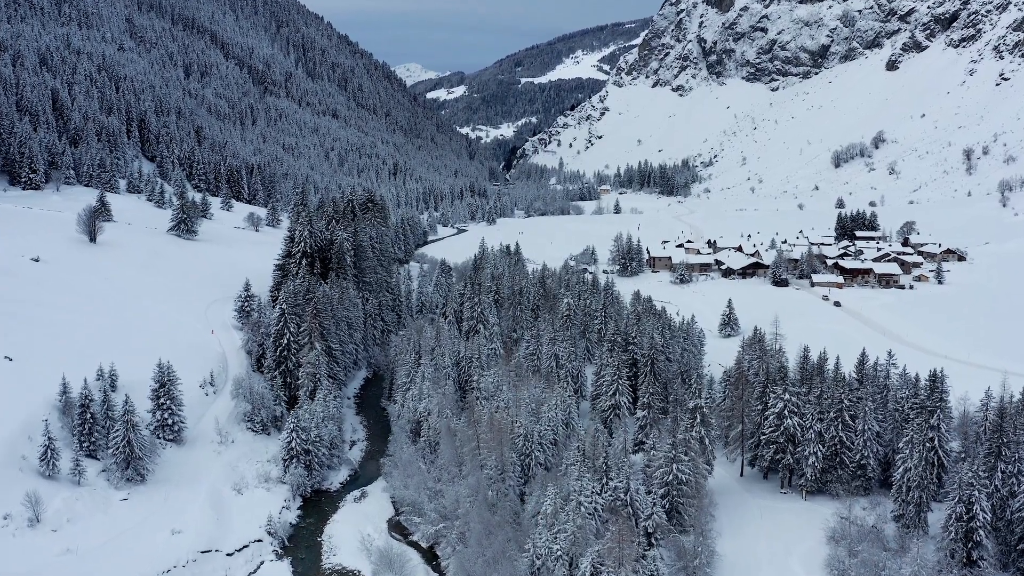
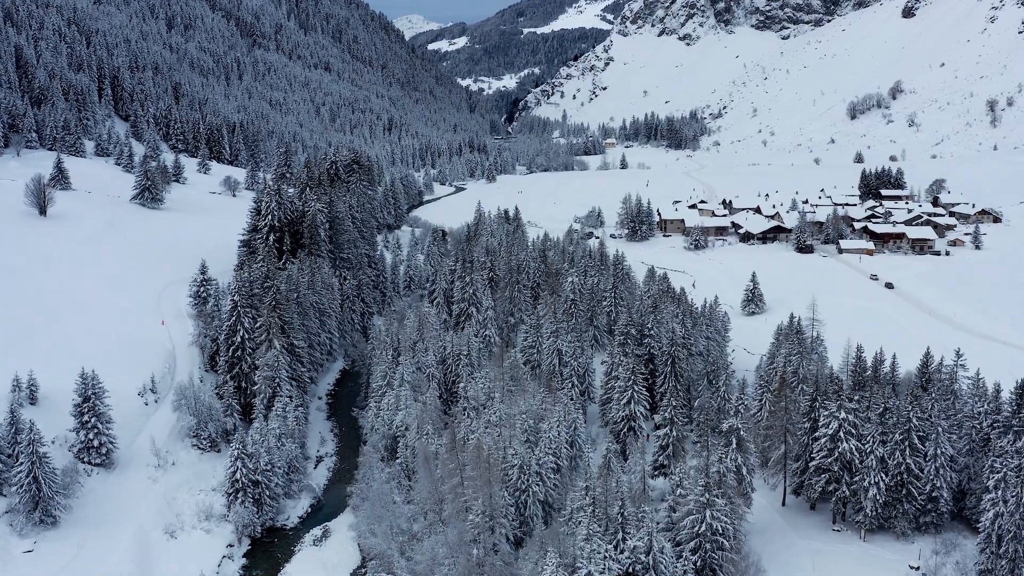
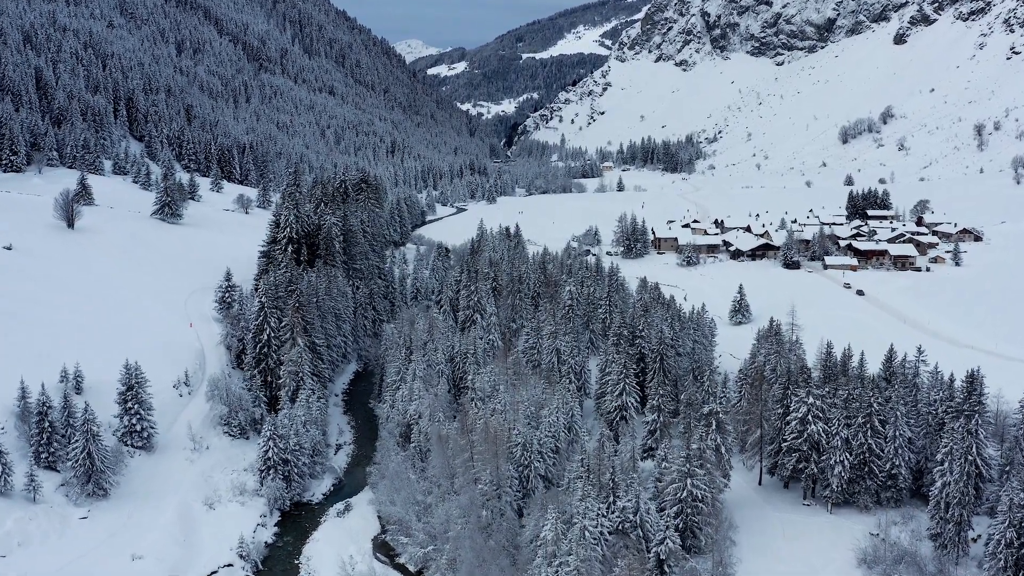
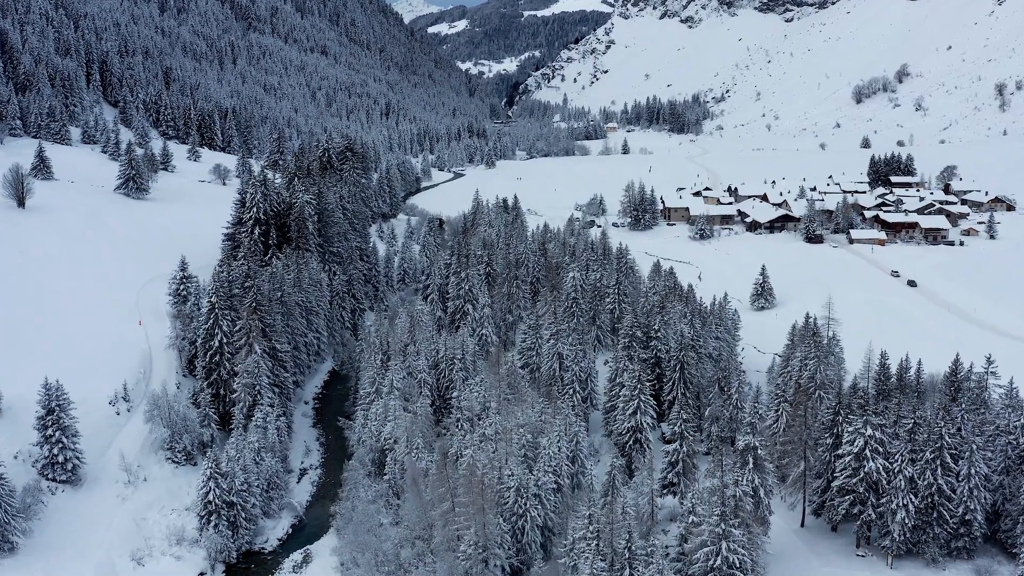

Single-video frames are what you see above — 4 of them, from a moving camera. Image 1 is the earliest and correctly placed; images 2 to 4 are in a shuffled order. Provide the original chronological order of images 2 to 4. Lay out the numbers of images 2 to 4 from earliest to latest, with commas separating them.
3, 2, 4
